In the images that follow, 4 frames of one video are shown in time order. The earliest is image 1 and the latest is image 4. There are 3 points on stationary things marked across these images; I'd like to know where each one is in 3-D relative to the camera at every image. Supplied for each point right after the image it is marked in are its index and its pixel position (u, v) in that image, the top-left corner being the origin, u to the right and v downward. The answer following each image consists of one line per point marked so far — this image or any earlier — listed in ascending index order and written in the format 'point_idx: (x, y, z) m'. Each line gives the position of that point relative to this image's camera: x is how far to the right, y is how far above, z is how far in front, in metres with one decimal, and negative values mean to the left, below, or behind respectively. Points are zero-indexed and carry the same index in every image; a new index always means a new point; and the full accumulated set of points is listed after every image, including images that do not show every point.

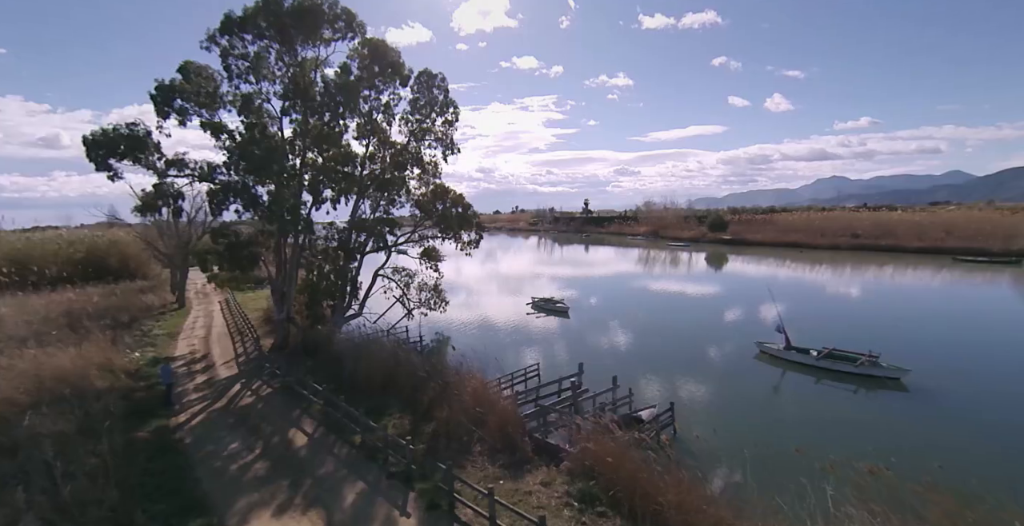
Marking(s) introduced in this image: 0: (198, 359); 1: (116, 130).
0: (-11.4, -3.5, +15.8) m
1: (-11.7, +3.9, +12.8) m
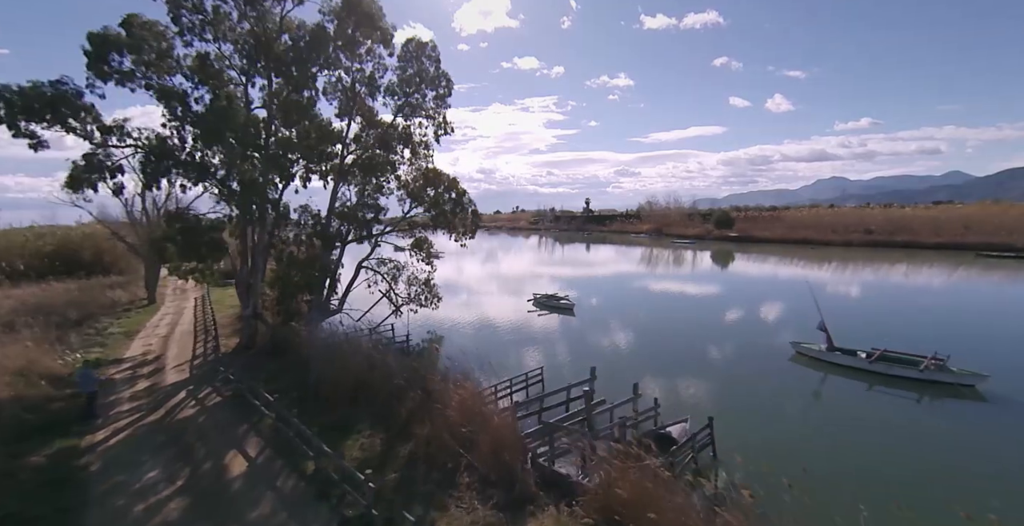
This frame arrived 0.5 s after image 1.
0: (-11.4, -3.1, +13.7) m
1: (-11.7, +4.3, +10.7) m
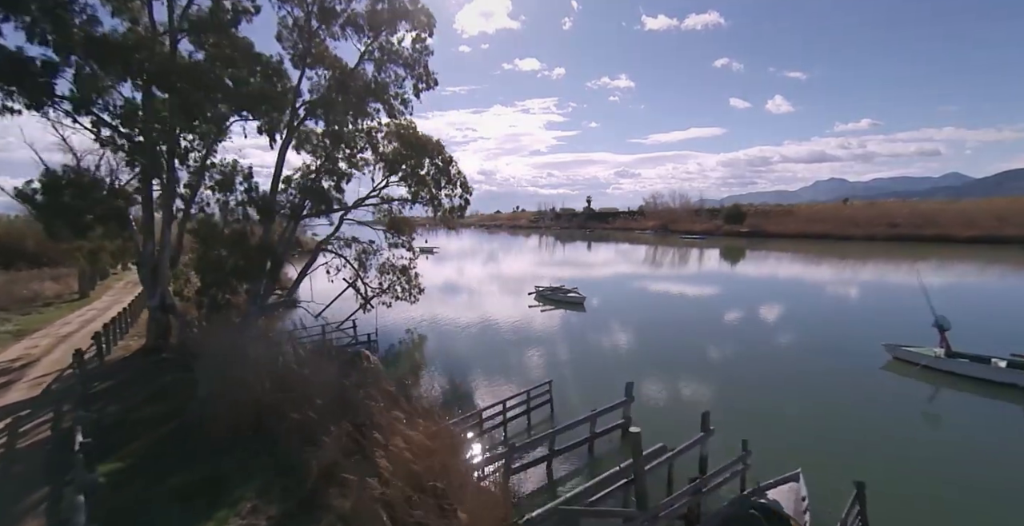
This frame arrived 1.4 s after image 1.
0: (-11.5, -2.5, +10.0) m
1: (-11.8, +4.9, +7.1) m
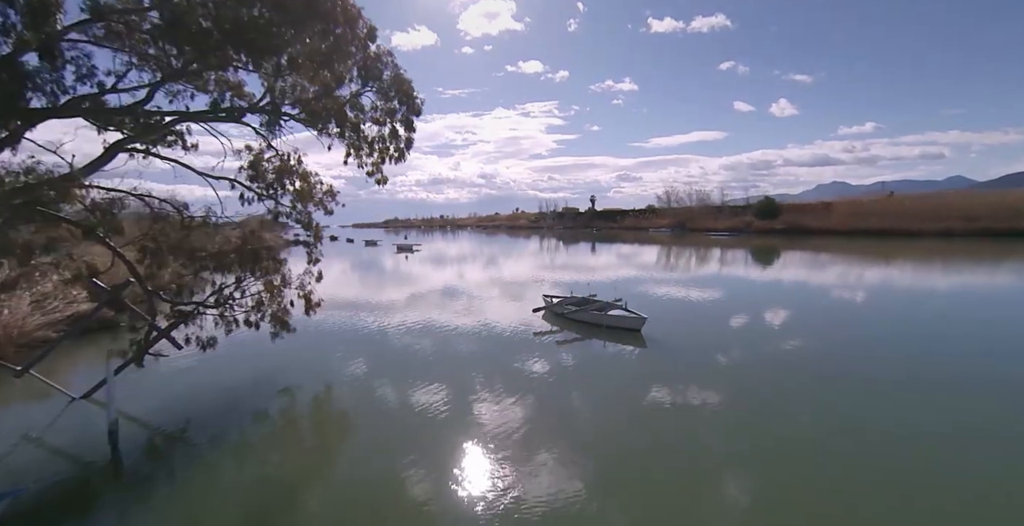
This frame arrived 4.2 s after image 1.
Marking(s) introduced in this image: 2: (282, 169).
0: (-11.8, -2.2, +1.3) m
1: (-12.1, +5.3, -1.6) m
2: (-4.9, +1.9, +8.7) m
